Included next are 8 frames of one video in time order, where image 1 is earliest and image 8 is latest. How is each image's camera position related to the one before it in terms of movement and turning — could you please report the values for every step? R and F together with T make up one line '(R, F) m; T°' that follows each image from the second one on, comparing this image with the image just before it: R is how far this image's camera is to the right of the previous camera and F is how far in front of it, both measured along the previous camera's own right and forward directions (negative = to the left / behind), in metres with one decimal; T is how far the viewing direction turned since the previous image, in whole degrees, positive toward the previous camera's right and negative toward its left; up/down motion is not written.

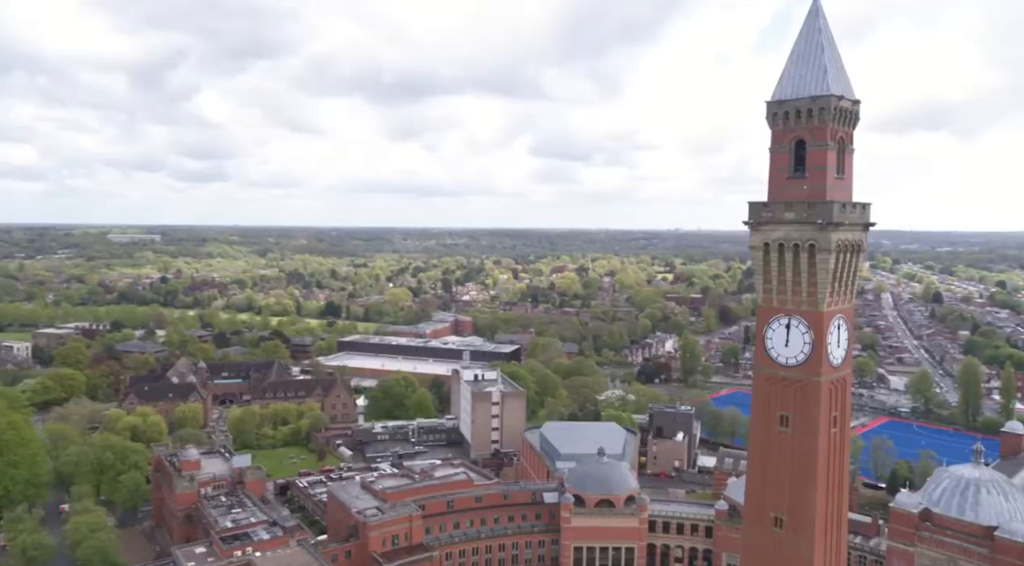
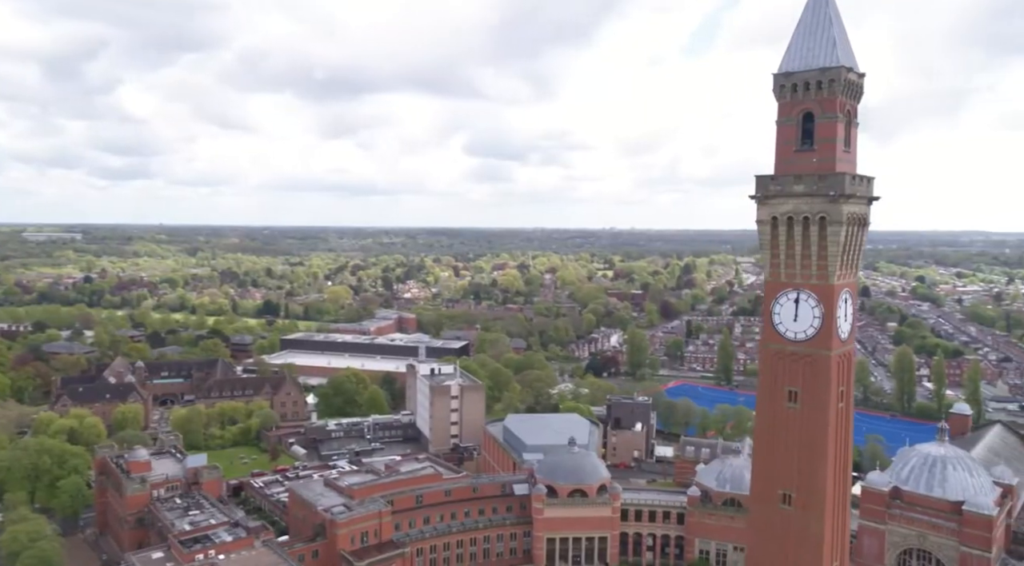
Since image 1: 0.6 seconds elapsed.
(-2.7, +1.2) m; +5°
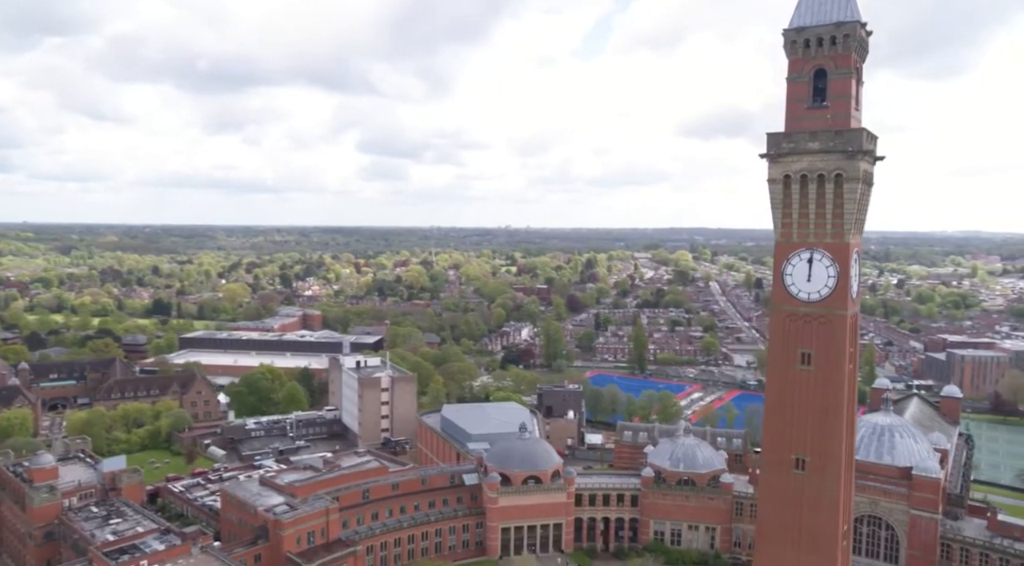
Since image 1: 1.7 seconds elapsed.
(-4.1, +2.2) m; +8°
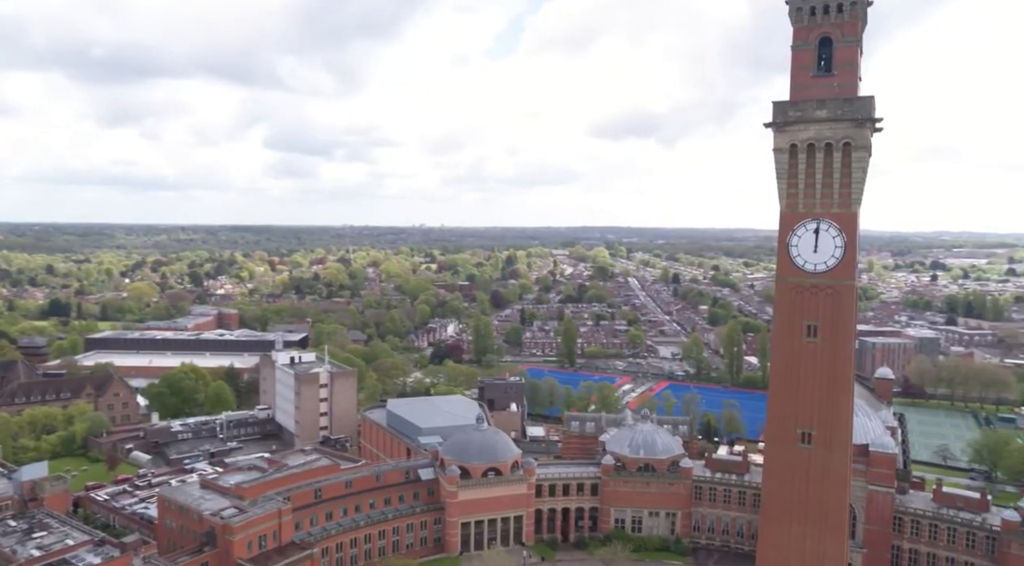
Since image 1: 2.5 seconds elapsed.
(-3.2, +1.8) m; +7°
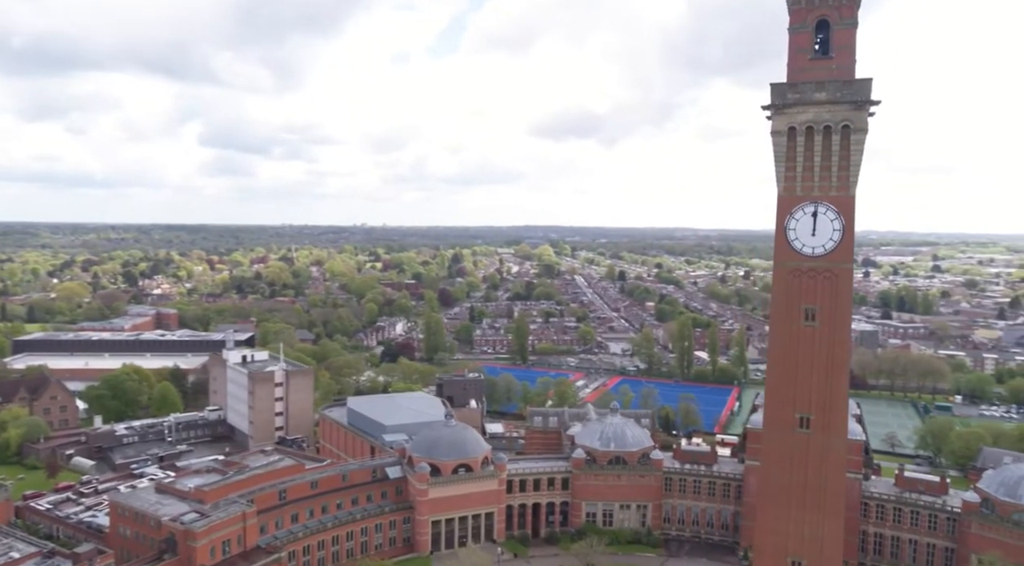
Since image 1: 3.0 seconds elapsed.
(-2.0, +1.0) m; +4°
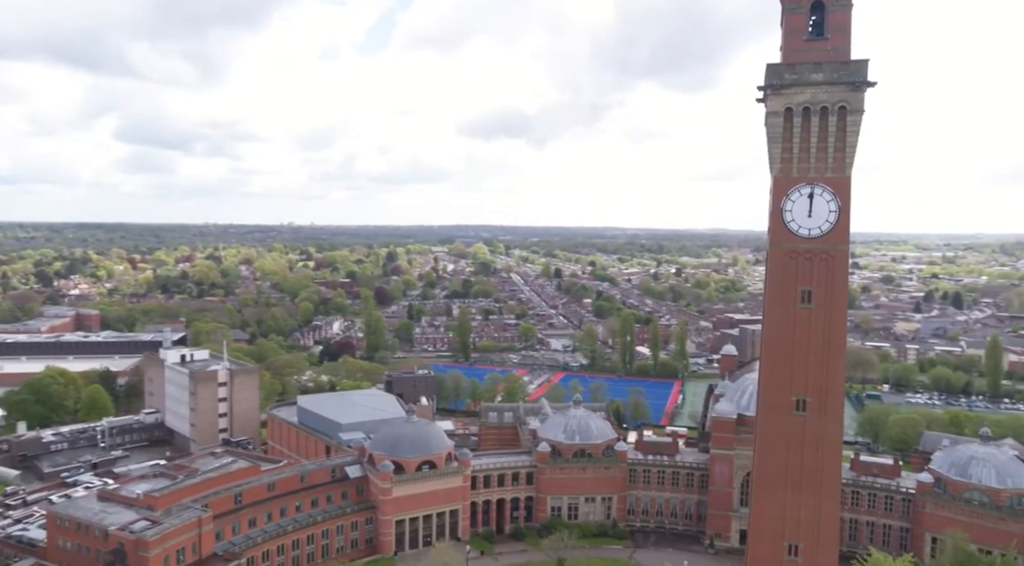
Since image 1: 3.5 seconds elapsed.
(-2.3, +1.2) m; +5°
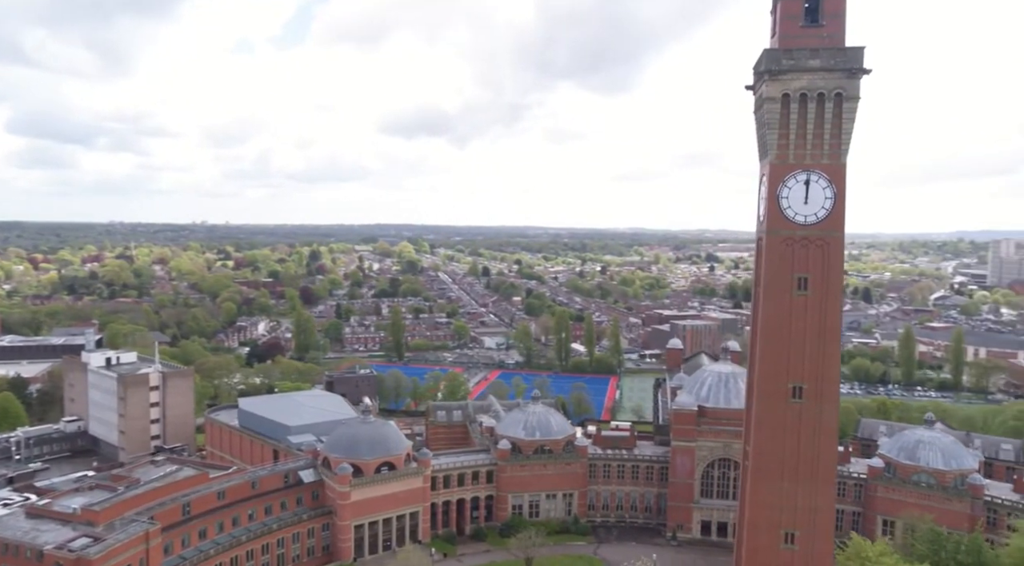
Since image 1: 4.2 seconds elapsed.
(-2.6, +1.3) m; +6°
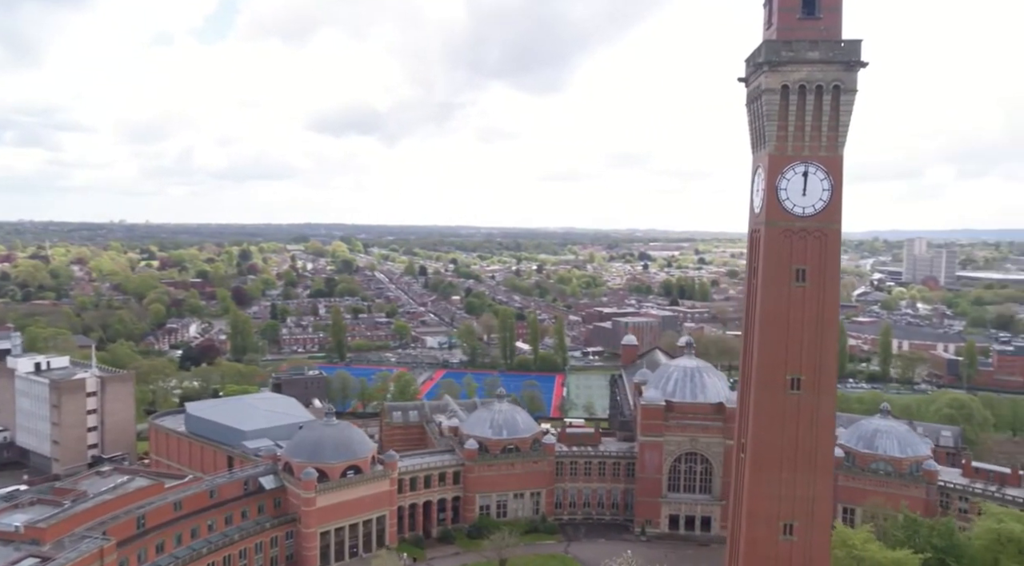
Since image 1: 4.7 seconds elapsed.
(-2.4, +1.0) m; +5°
